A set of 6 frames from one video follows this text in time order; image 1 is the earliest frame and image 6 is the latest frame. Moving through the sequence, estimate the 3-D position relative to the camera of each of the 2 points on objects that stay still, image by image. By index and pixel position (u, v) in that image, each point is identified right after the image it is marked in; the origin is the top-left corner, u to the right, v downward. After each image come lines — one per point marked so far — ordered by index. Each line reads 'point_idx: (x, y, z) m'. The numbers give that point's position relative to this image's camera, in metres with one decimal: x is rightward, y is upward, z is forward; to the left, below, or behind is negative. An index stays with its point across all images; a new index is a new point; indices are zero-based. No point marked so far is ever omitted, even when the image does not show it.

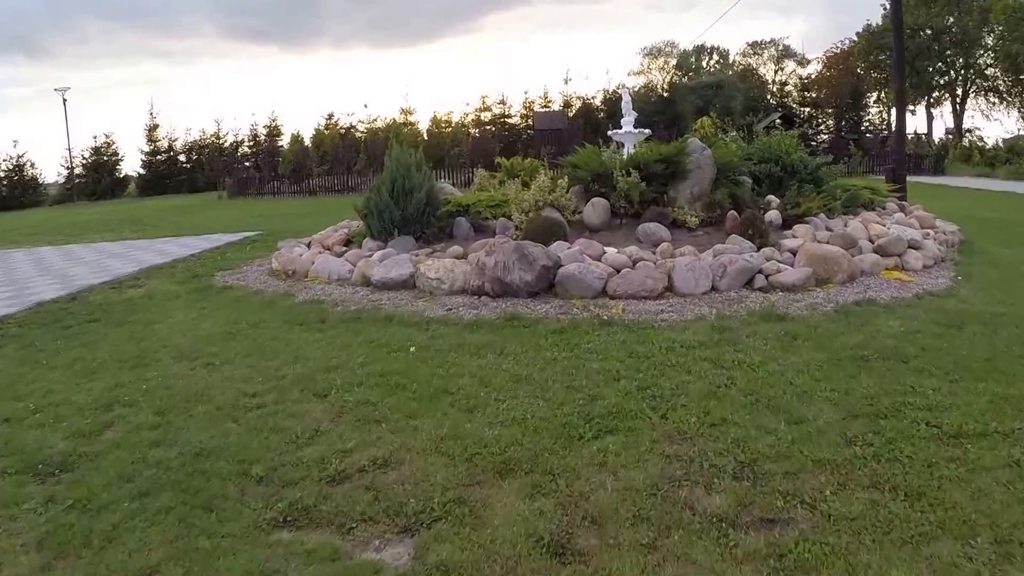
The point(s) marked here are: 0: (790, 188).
0: (+1.7, +0.6, +8.4) m
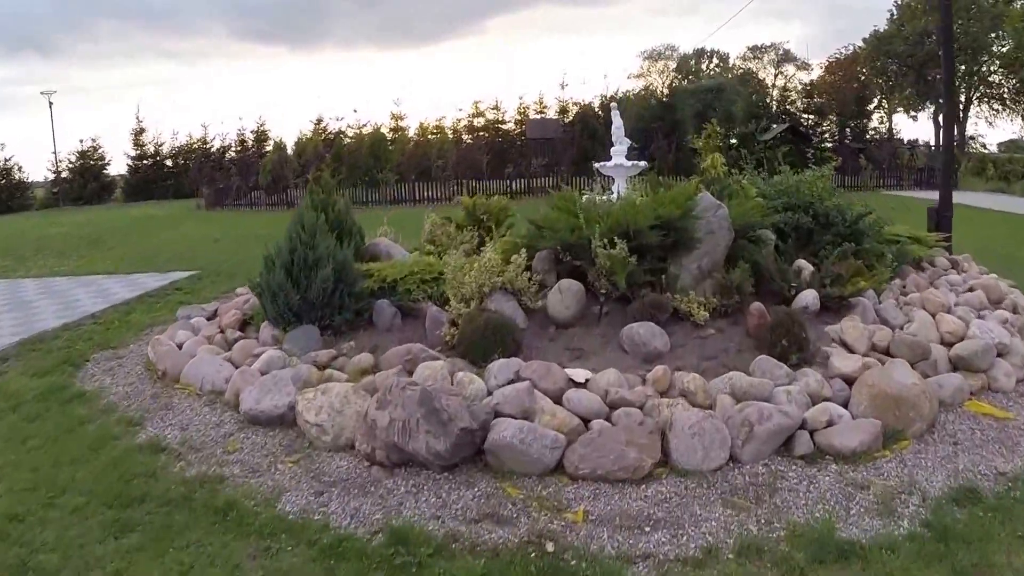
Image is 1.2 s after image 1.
0: (+1.5, +0.2, +6.6) m
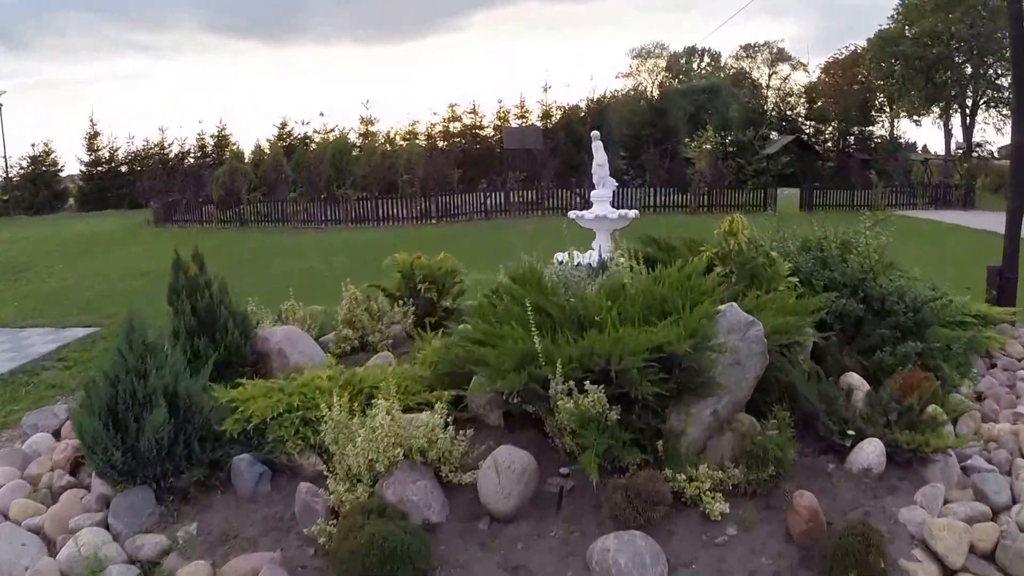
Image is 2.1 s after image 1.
0: (+1.3, -0.2, +4.8) m
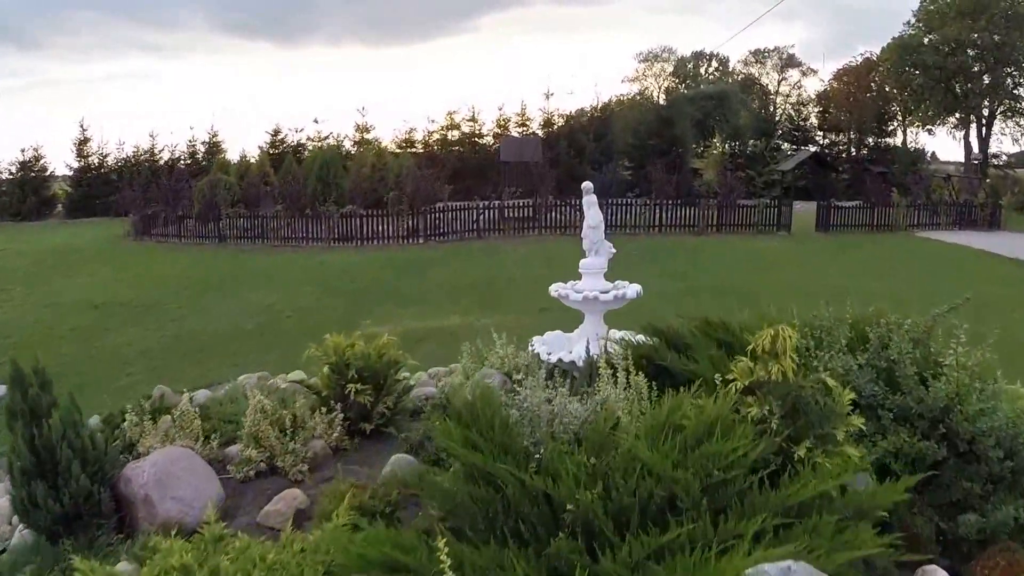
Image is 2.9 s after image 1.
0: (+1.1, -0.6, +3.5) m
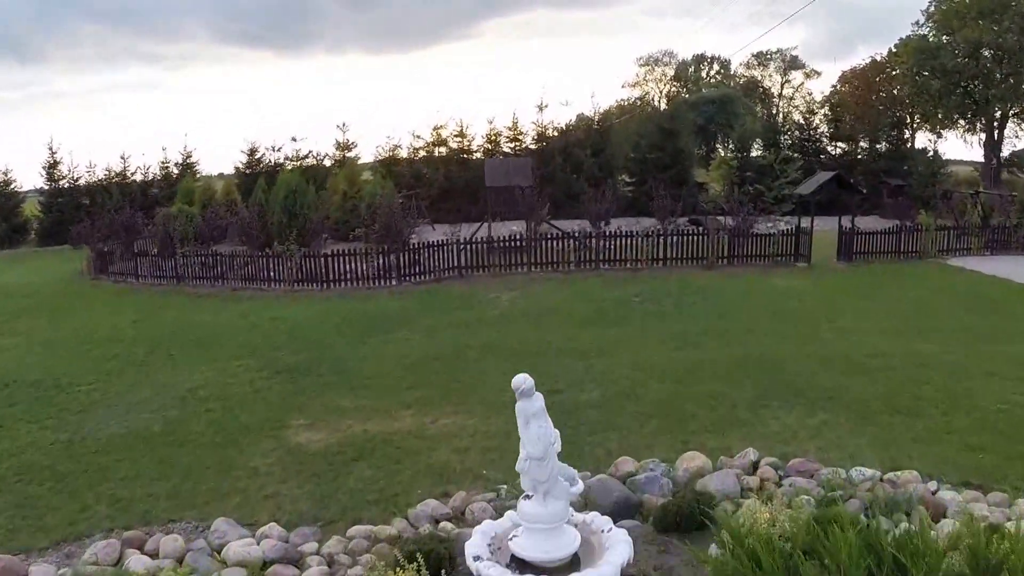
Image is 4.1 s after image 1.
0: (+0.9, -1.1, +1.6) m
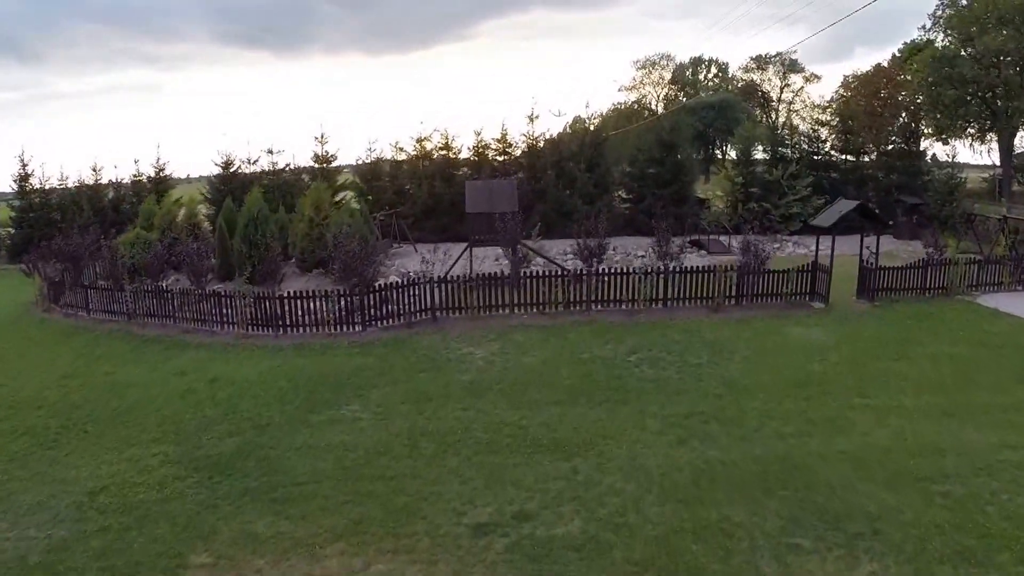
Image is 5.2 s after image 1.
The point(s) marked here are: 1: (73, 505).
0: (+0.7, -1.5, -0.1) m
1: (-2.5, -1.2, +7.8) m
